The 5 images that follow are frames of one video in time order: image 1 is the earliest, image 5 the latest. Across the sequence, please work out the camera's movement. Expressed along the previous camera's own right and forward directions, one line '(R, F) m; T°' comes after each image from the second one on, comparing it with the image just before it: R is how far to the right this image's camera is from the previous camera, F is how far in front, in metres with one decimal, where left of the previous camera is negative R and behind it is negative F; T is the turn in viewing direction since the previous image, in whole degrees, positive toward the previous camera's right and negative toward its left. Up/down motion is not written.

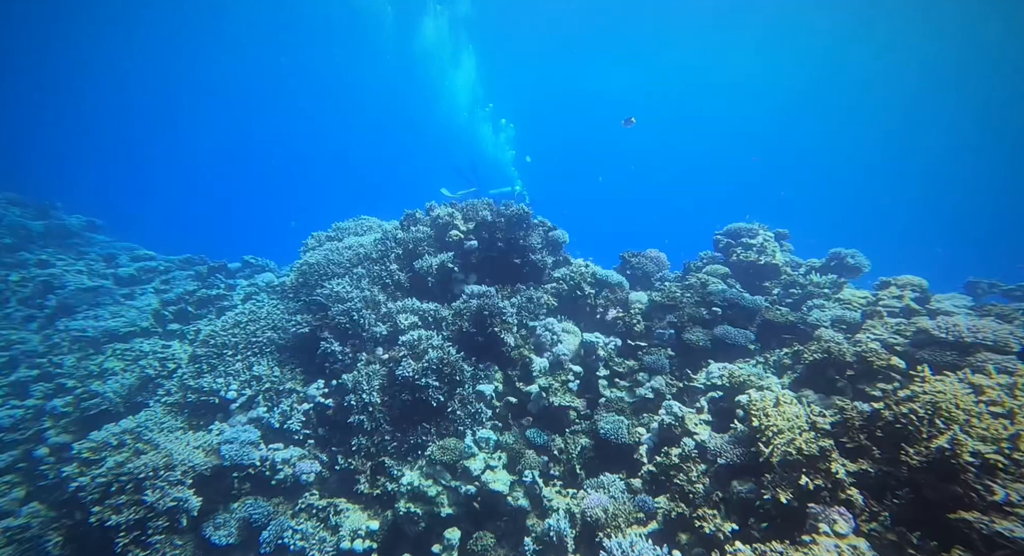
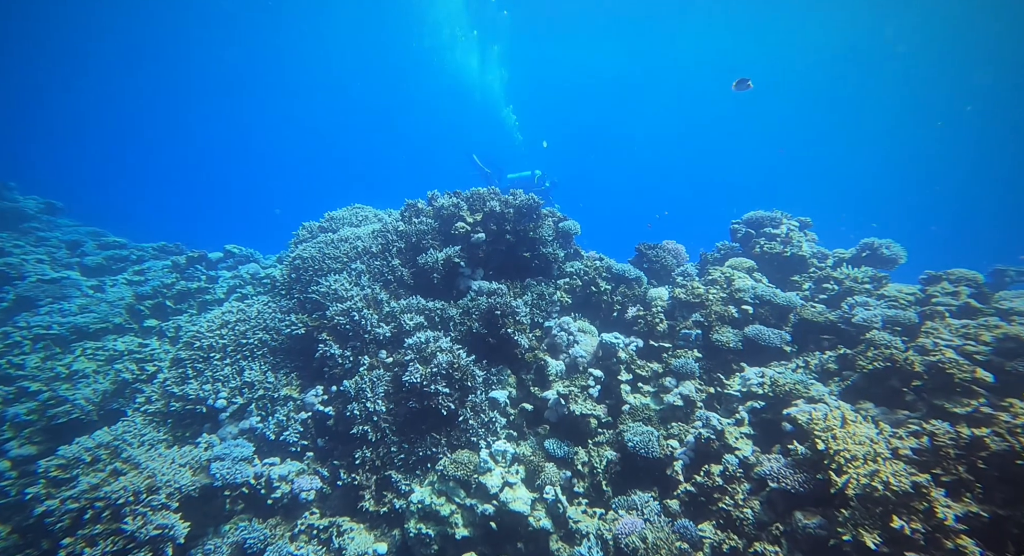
(-0.3, +0.7) m; +1°
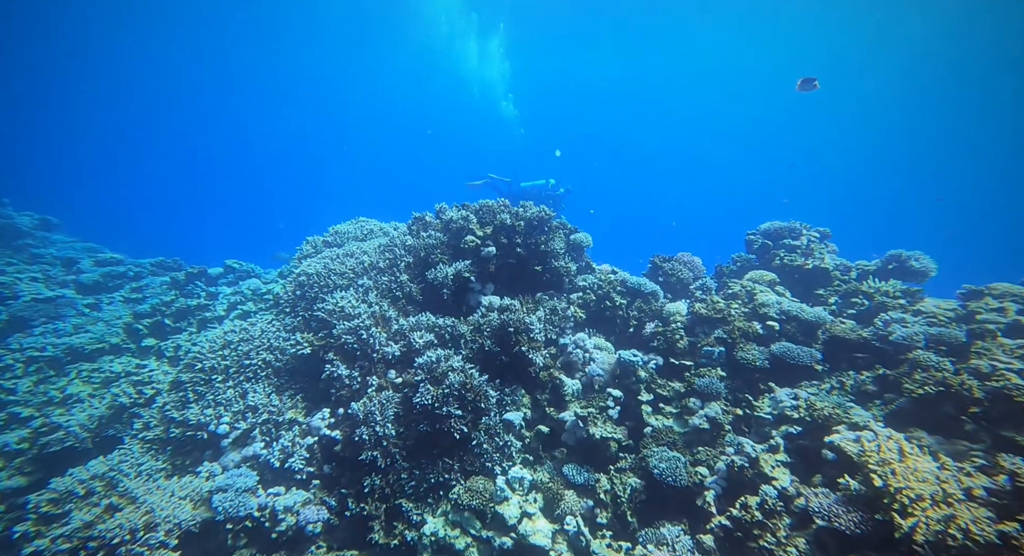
(-0.2, +0.3) m; 0°
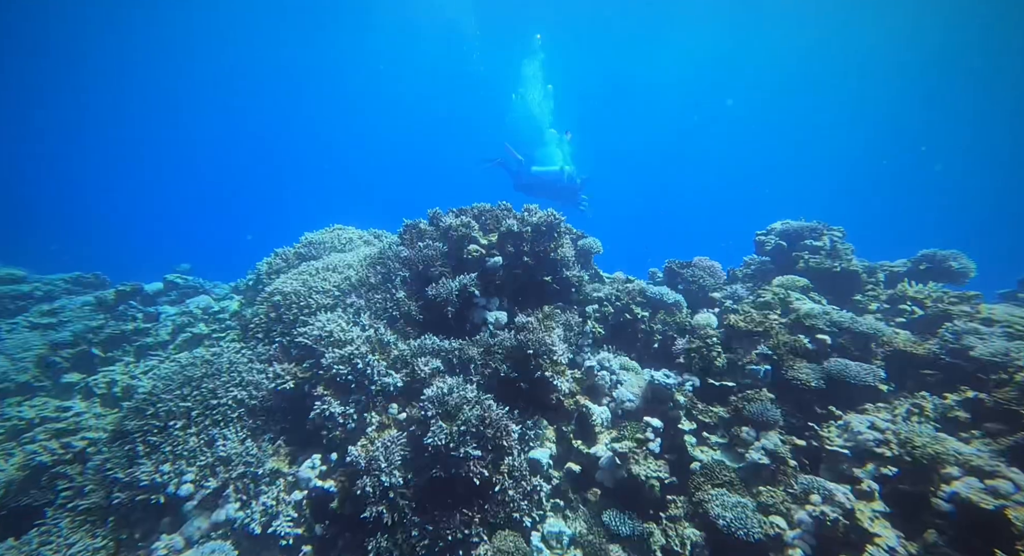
(-0.7, +1.1) m; +3°
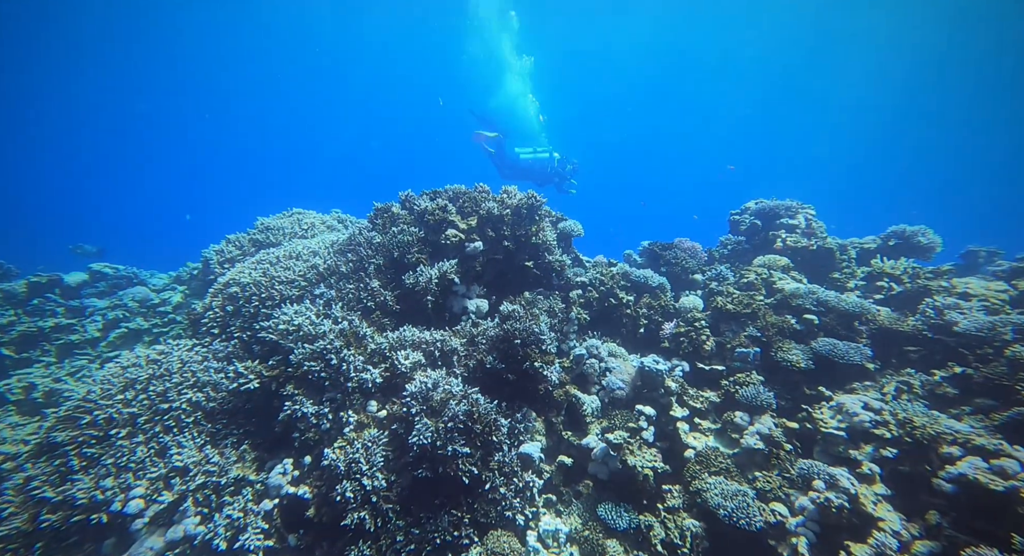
(-0.3, +0.4) m; +4°
